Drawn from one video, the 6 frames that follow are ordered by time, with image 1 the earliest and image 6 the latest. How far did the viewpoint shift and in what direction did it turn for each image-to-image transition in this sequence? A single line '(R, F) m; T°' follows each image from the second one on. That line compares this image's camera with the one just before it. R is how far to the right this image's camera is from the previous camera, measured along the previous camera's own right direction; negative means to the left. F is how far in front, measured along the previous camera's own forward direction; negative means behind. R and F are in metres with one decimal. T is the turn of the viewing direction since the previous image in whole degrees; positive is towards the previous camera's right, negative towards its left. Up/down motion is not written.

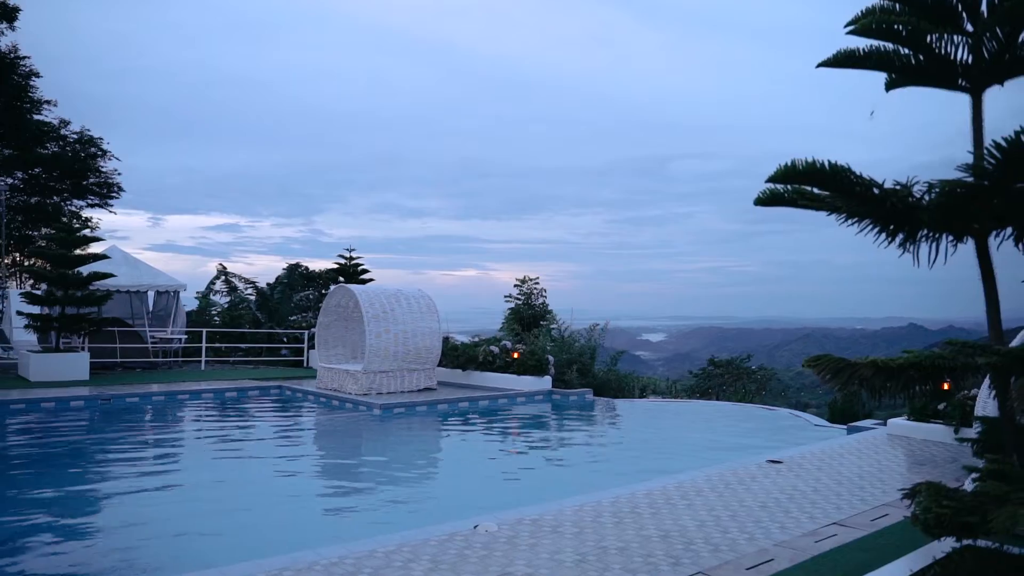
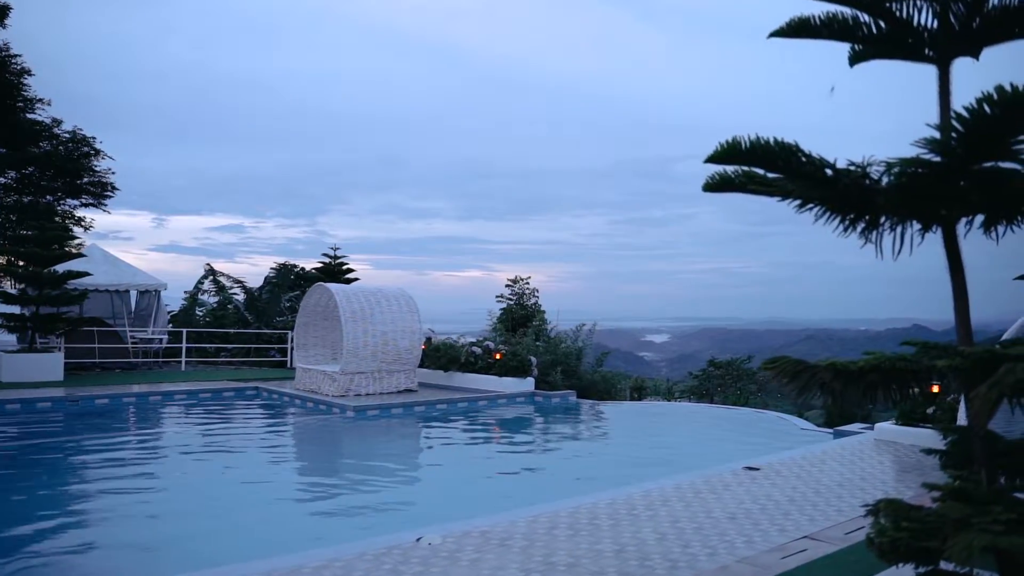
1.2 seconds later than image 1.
(+0.3, +0.3) m; 0°
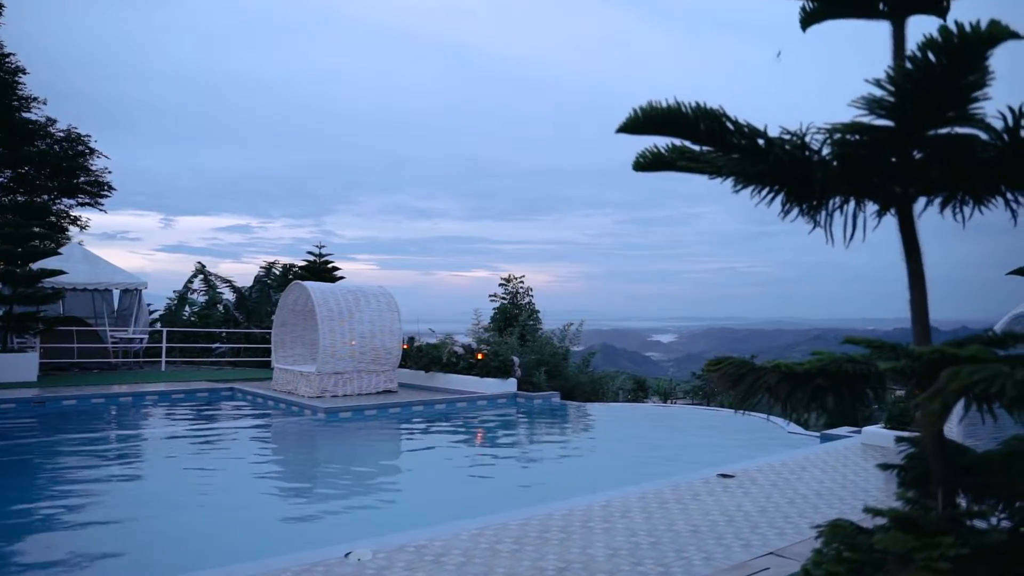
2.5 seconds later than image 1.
(+0.3, +0.3) m; 0°
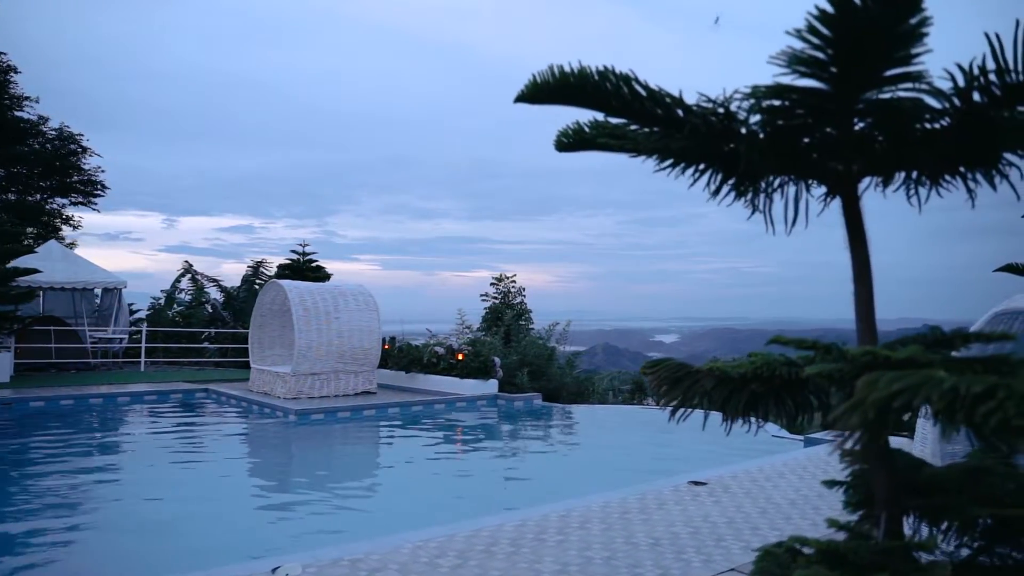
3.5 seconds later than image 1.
(+0.3, +0.3) m; 0°
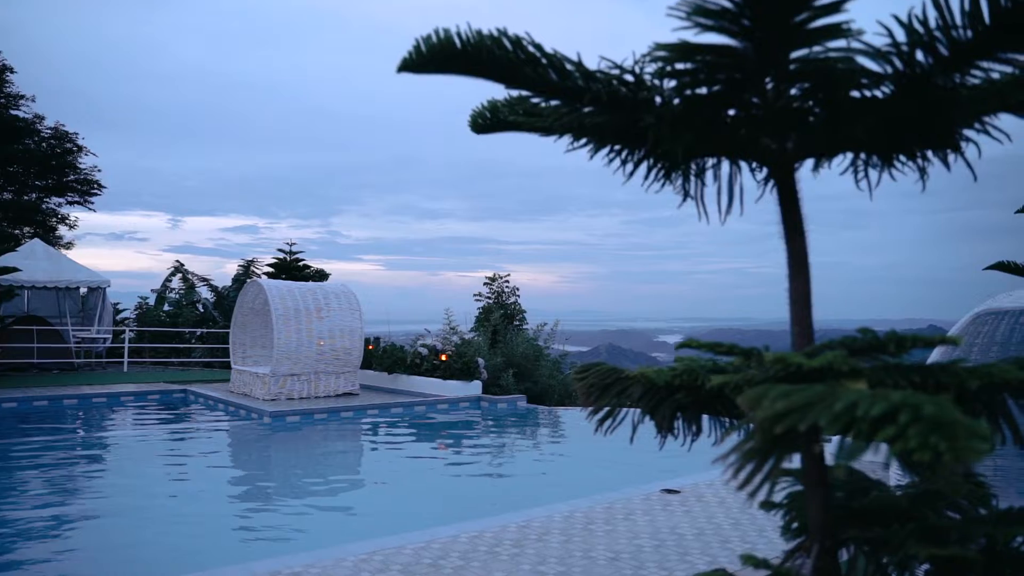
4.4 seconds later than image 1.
(+0.2, +0.2) m; 0°
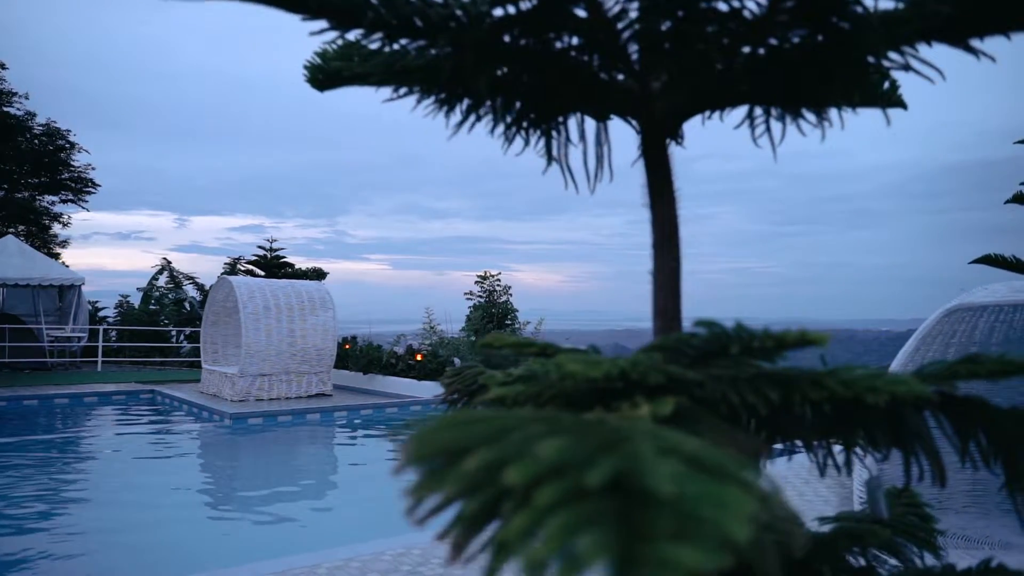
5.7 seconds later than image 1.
(+0.4, +0.3) m; 0°
